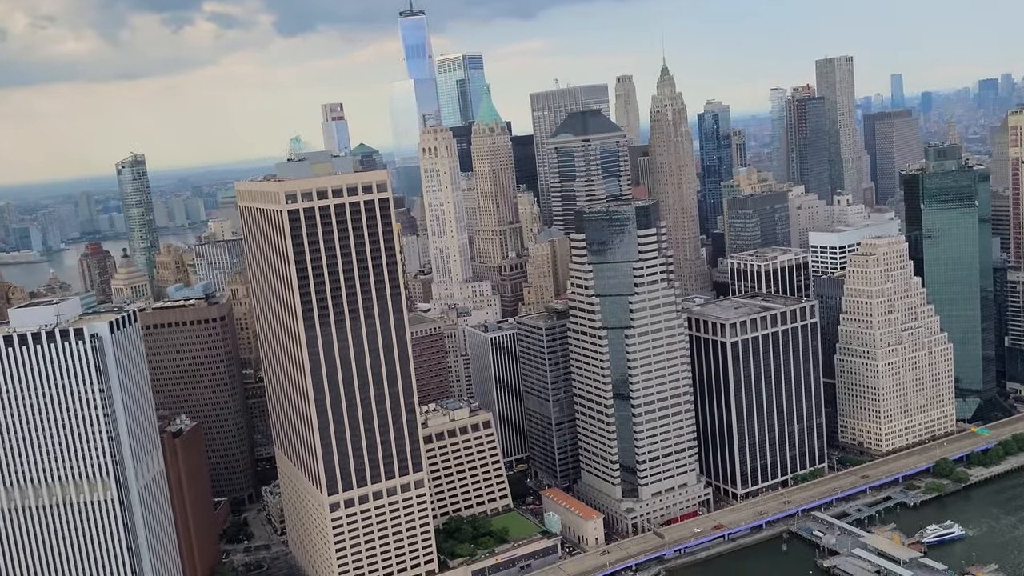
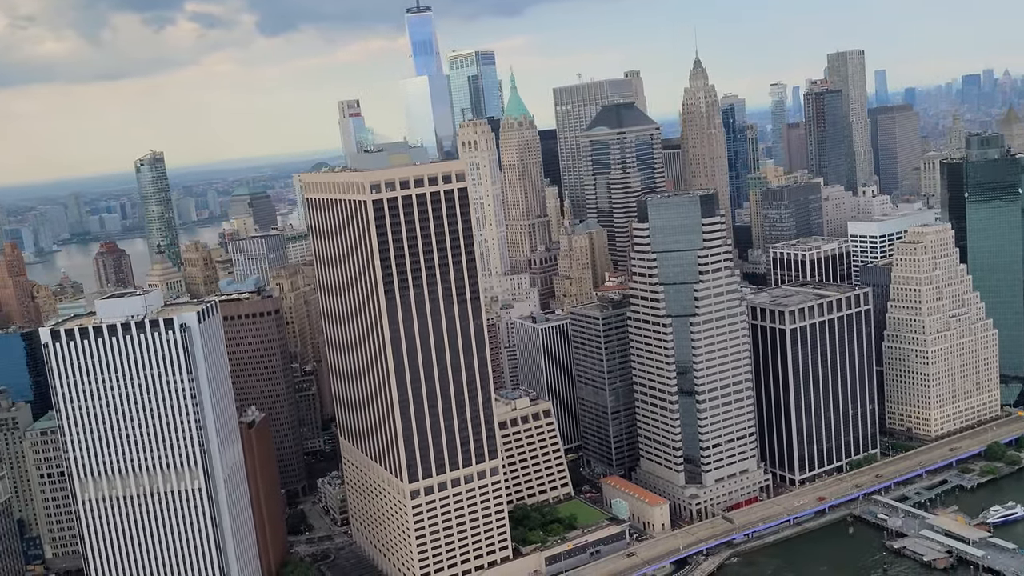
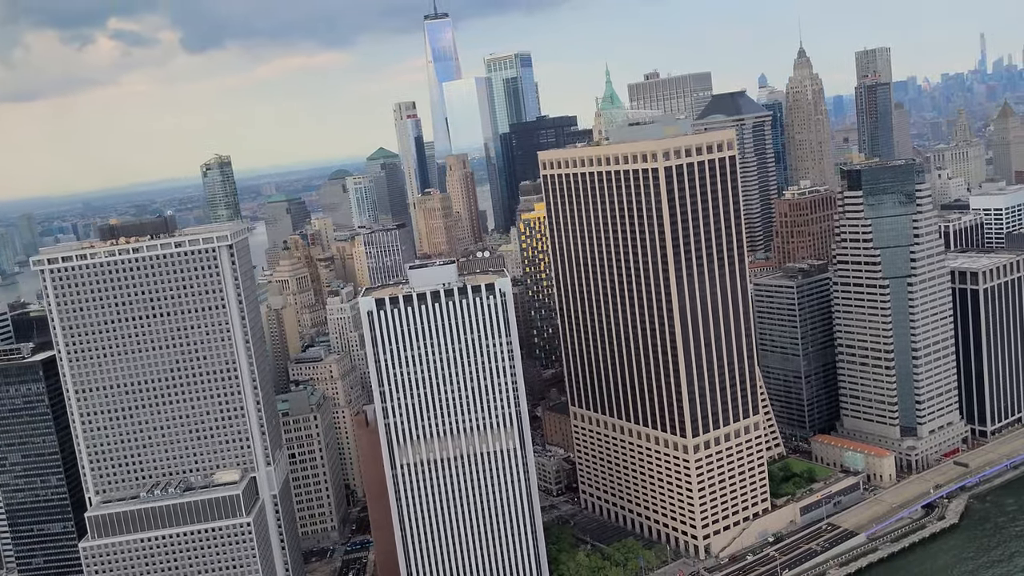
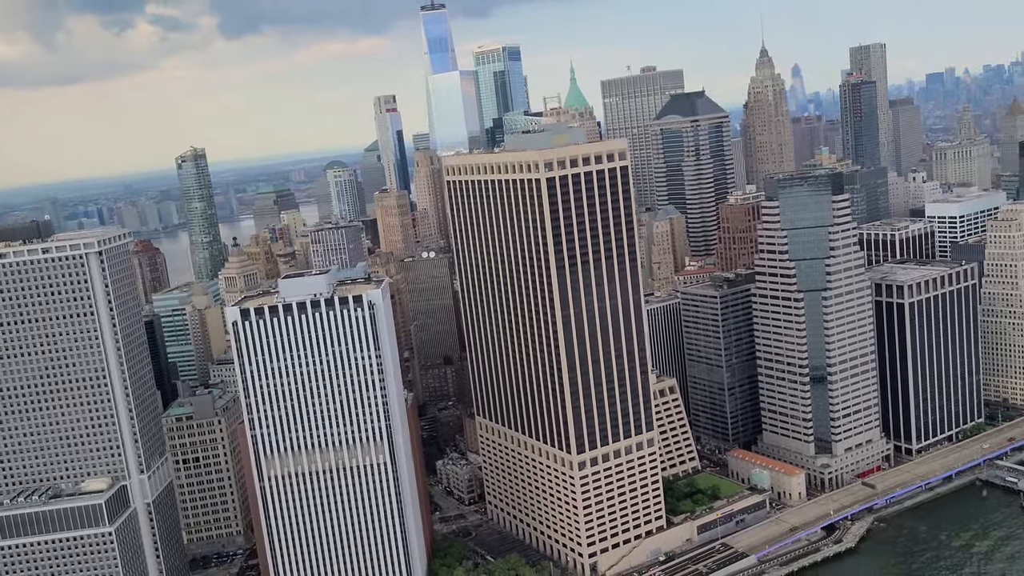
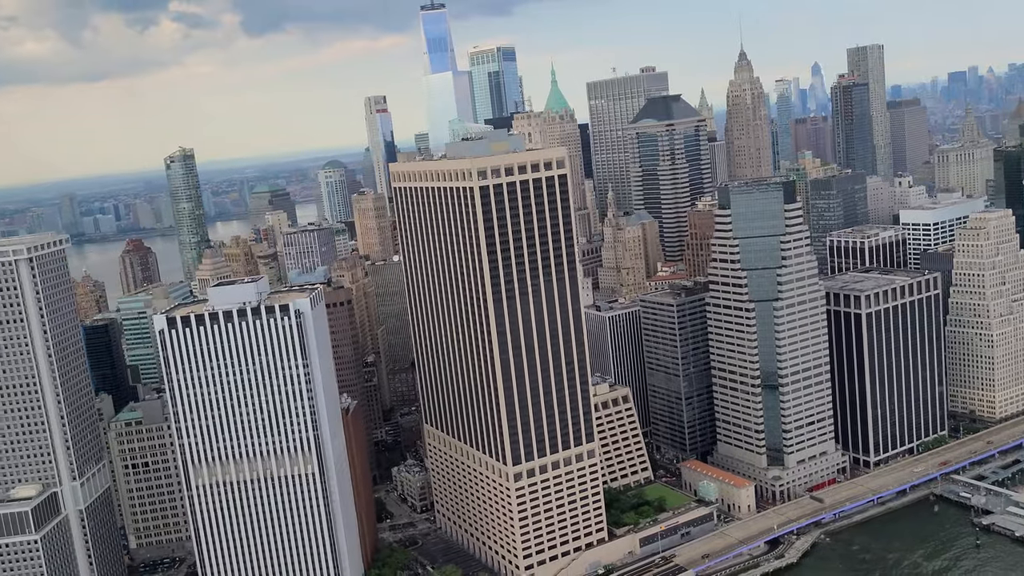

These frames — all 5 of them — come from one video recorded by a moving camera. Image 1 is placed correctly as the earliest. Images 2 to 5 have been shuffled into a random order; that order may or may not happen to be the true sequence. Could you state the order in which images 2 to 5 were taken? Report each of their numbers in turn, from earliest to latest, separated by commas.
2, 5, 4, 3
